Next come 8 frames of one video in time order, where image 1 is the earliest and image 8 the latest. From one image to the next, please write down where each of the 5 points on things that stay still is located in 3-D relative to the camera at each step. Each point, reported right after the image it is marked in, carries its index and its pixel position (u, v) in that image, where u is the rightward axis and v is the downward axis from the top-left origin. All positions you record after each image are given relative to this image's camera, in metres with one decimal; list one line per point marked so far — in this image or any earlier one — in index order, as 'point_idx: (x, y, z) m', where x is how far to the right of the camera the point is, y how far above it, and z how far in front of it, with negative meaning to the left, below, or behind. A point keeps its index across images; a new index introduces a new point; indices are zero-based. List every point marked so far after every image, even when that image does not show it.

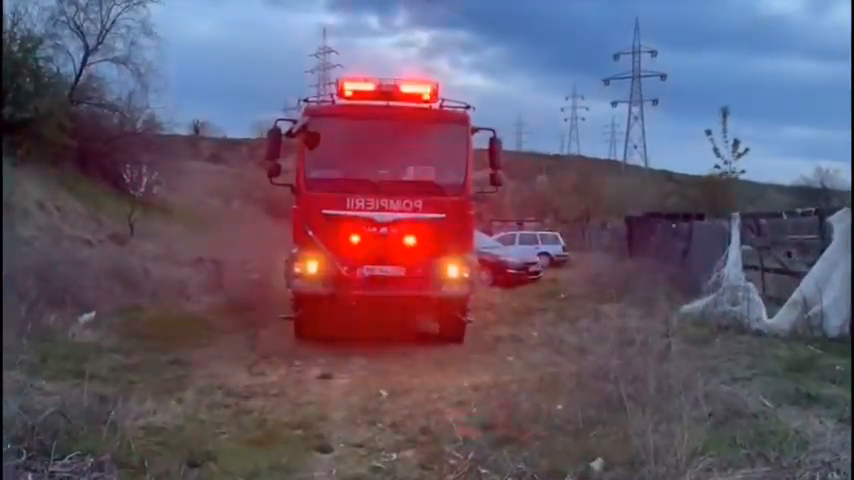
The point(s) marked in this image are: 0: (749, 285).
0: (+5.8, -0.8, +12.8) m
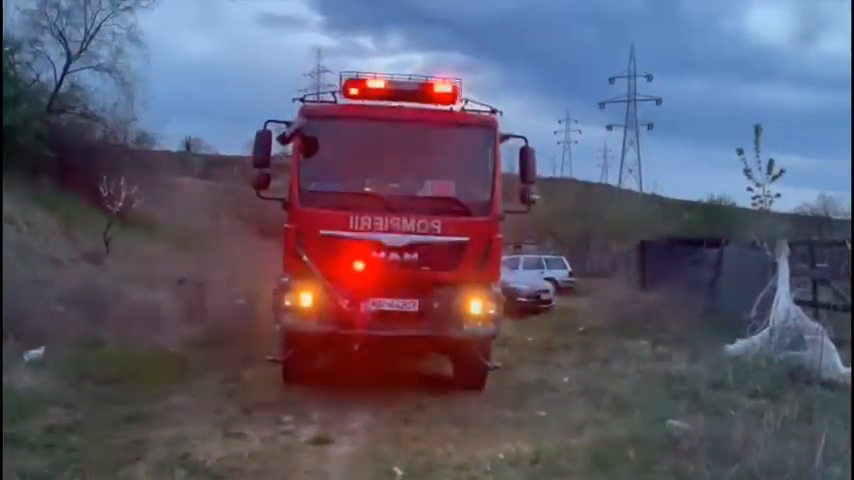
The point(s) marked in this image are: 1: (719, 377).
0: (+6.0, -1.3, +10.9) m
1: (+4.3, -2.0, +10.4) m
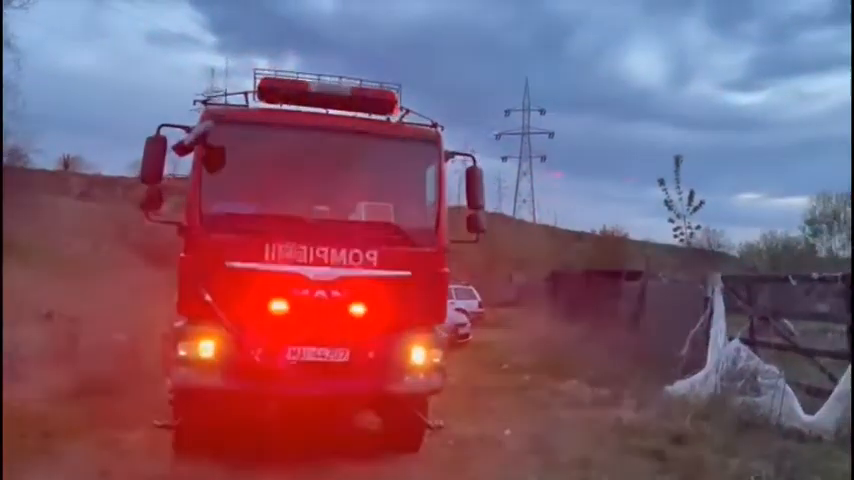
0: (+5.0, -1.9, +10.2) m
1: (+3.4, -2.5, +9.4) m
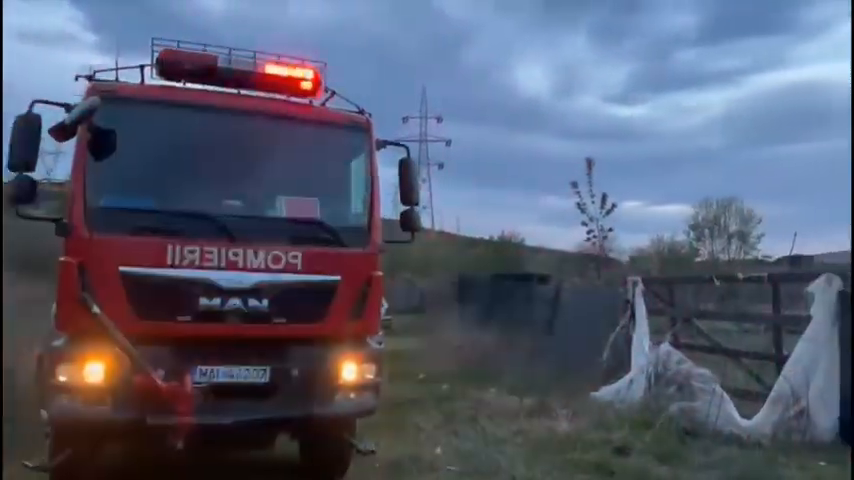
0: (+3.9, -1.9, +10.0) m
1: (+2.4, -2.5, +8.9) m
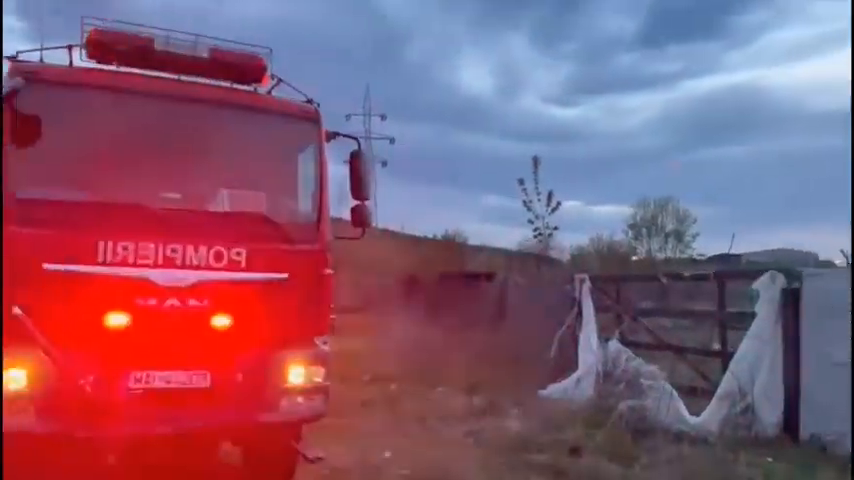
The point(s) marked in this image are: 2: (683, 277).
0: (+3.2, -1.8, +10.0) m
1: (+1.8, -2.5, +8.9) m
2: (+4.0, -0.6, +11.1) m
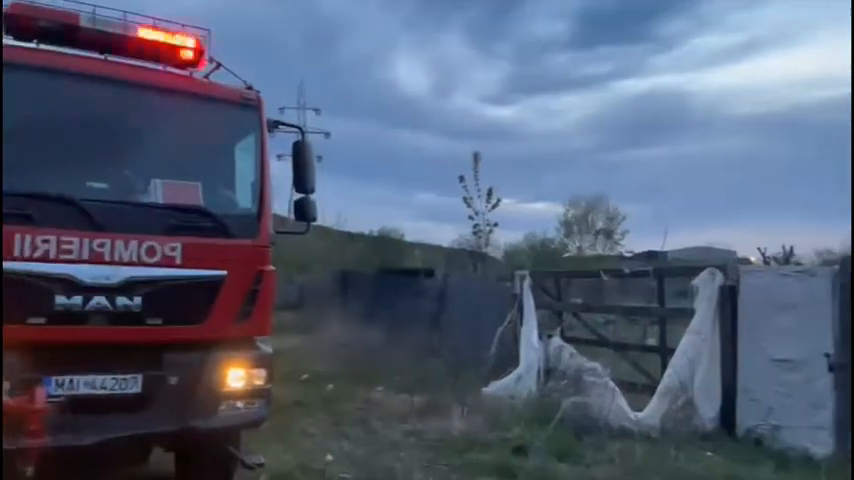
0: (+2.3, -1.8, +10.0) m
1: (+1.1, -2.4, +8.8) m
2: (+3.1, -0.5, +11.2) m
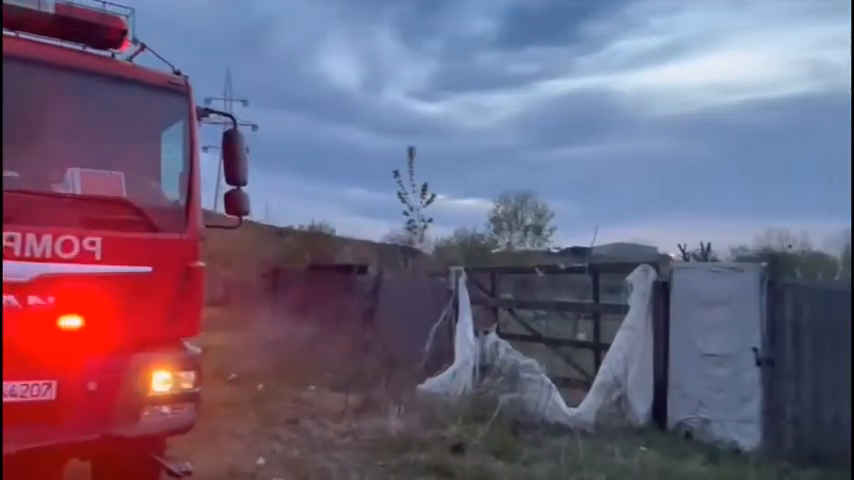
0: (+1.4, -1.7, +10.0) m
1: (+0.3, -2.4, +8.6) m
2: (+2.1, -0.5, +11.3) m
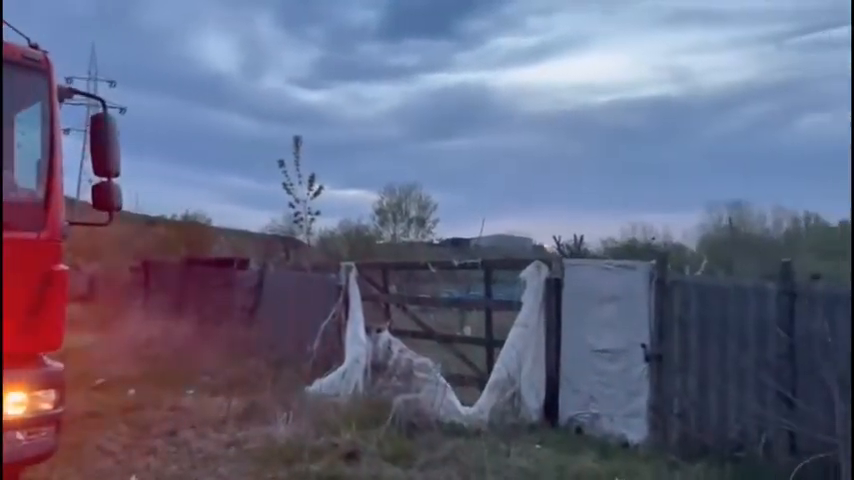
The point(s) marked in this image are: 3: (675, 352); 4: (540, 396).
0: (-0.1, -1.7, +9.8) m
1: (-1.0, -2.3, +8.3) m
2: (+0.4, -0.4, +11.1) m
3: (+3.0, -1.3, +8.4) m
4: (+1.5, -2.0, +9.2) m
